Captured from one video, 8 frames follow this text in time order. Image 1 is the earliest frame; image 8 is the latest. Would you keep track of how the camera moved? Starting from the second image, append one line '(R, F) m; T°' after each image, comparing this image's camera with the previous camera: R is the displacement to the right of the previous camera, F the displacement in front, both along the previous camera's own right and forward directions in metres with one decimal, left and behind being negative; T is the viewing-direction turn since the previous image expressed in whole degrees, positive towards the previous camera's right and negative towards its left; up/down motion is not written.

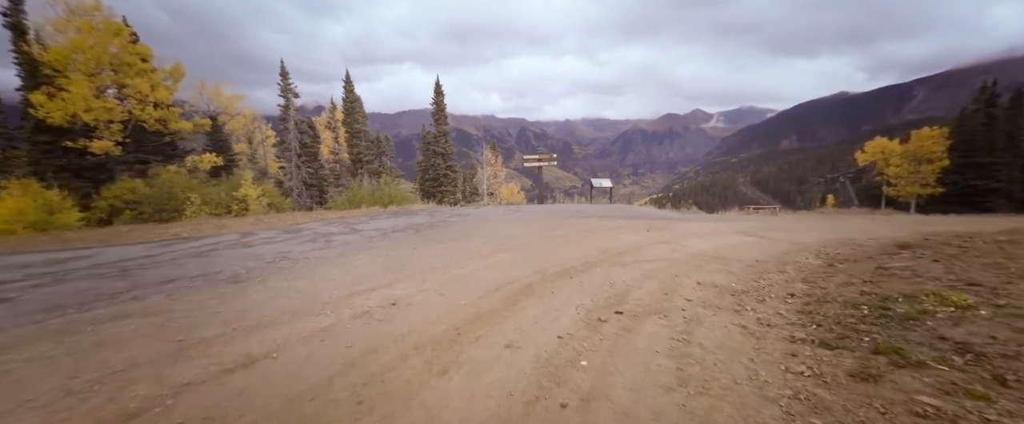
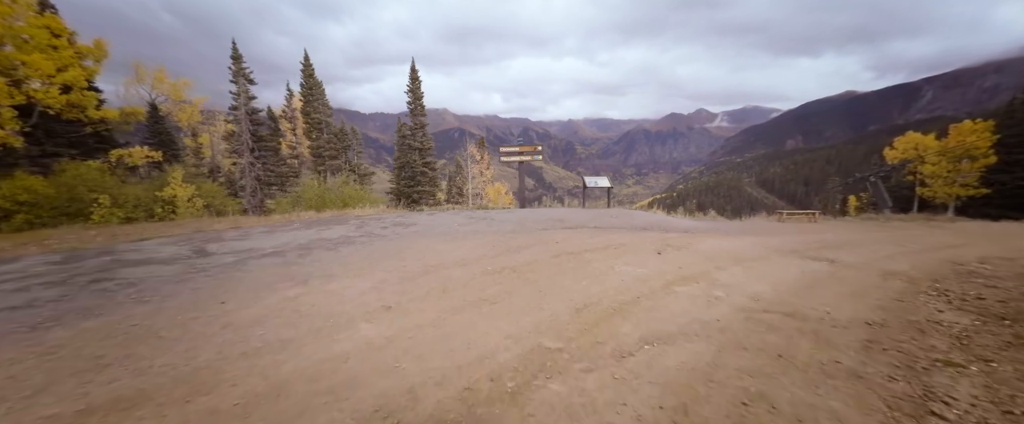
(+1.3, +4.1) m; 0°
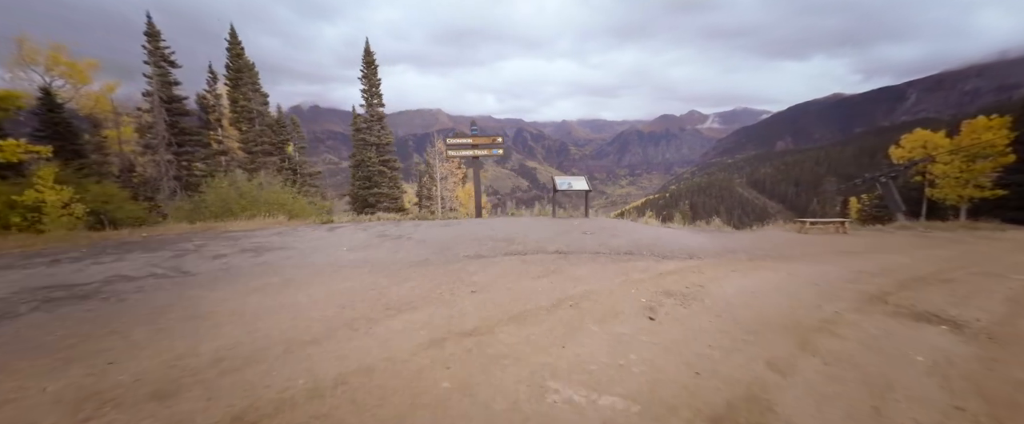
(+1.6, +3.9) m; +1°
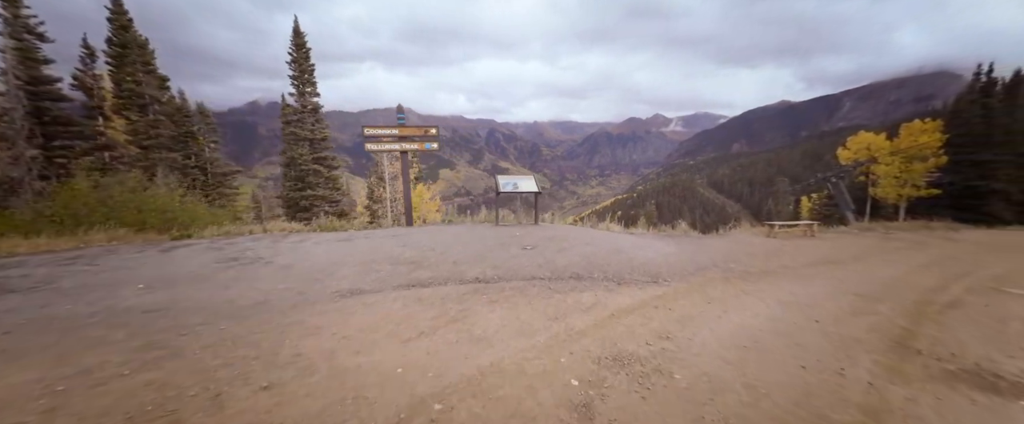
(+1.1, +2.2) m; +5°
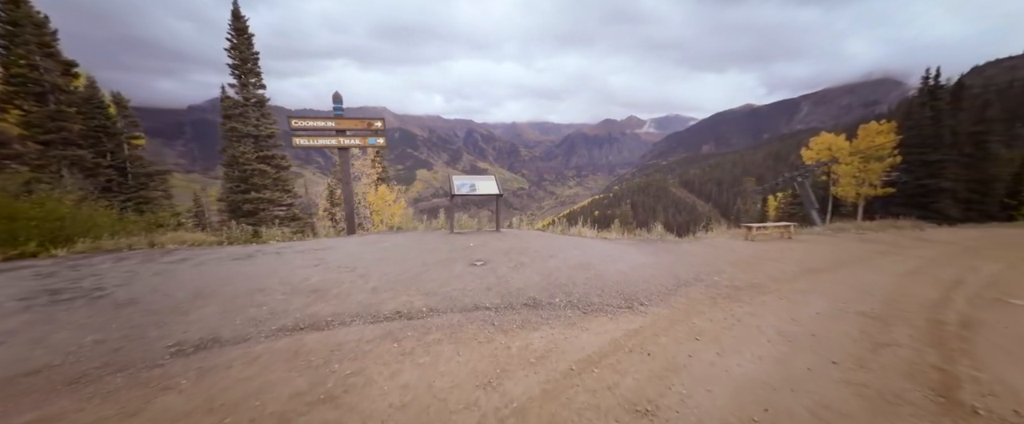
(+0.6, +1.4) m; +4°
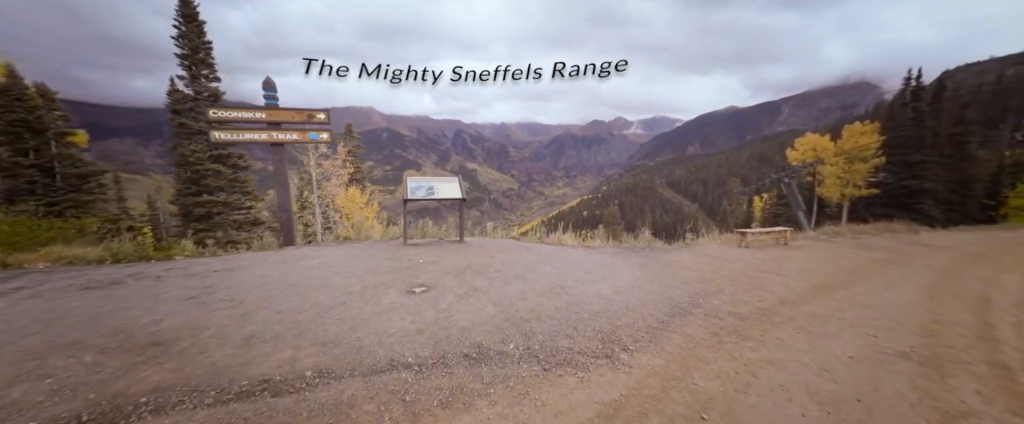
(+0.6, +1.4) m; +2°
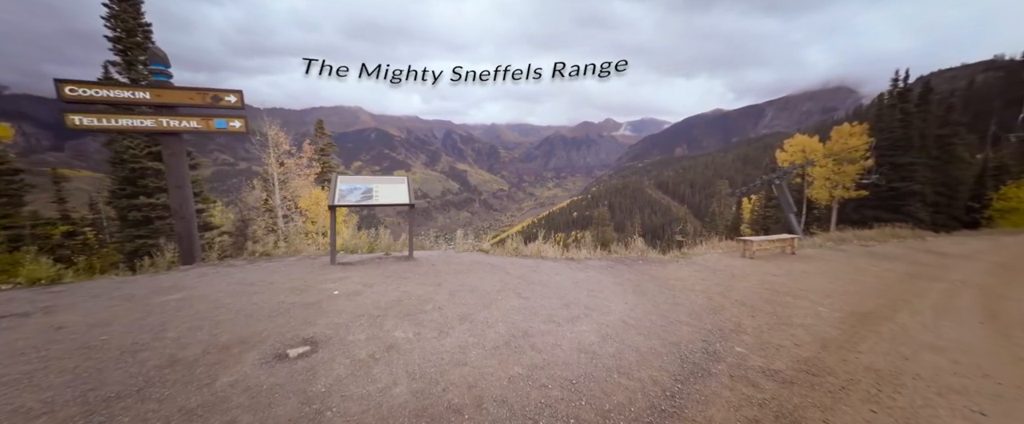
(+0.5, +1.8) m; +2°
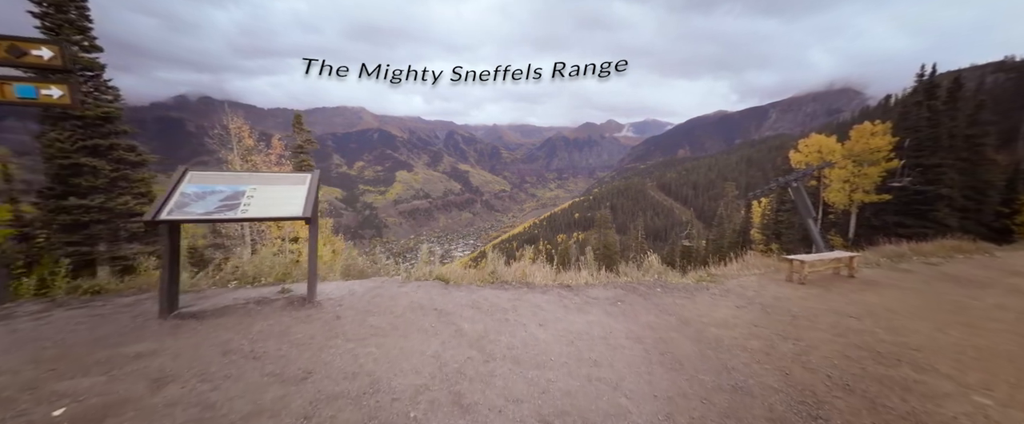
(+0.5, +2.6) m; 0°
